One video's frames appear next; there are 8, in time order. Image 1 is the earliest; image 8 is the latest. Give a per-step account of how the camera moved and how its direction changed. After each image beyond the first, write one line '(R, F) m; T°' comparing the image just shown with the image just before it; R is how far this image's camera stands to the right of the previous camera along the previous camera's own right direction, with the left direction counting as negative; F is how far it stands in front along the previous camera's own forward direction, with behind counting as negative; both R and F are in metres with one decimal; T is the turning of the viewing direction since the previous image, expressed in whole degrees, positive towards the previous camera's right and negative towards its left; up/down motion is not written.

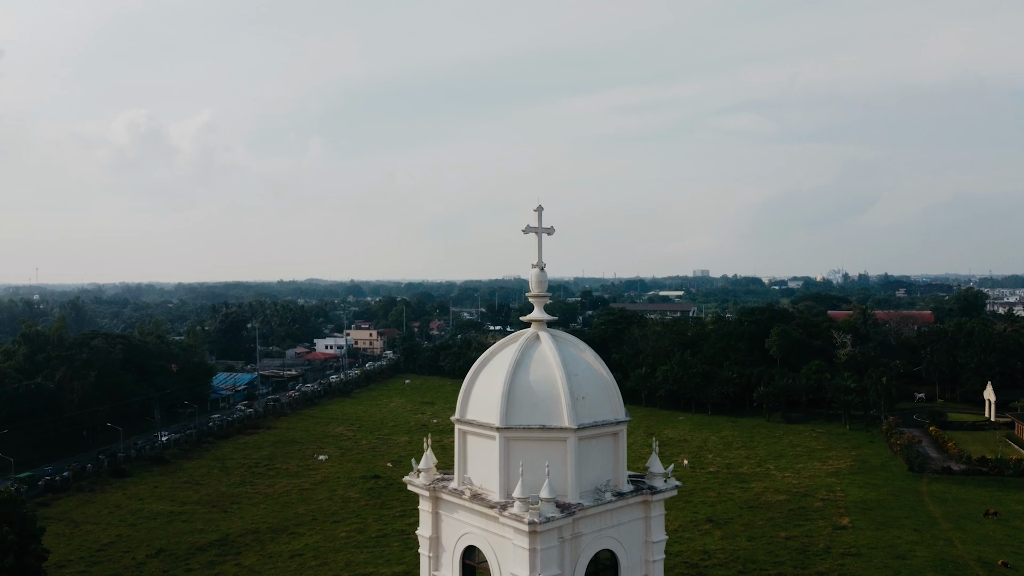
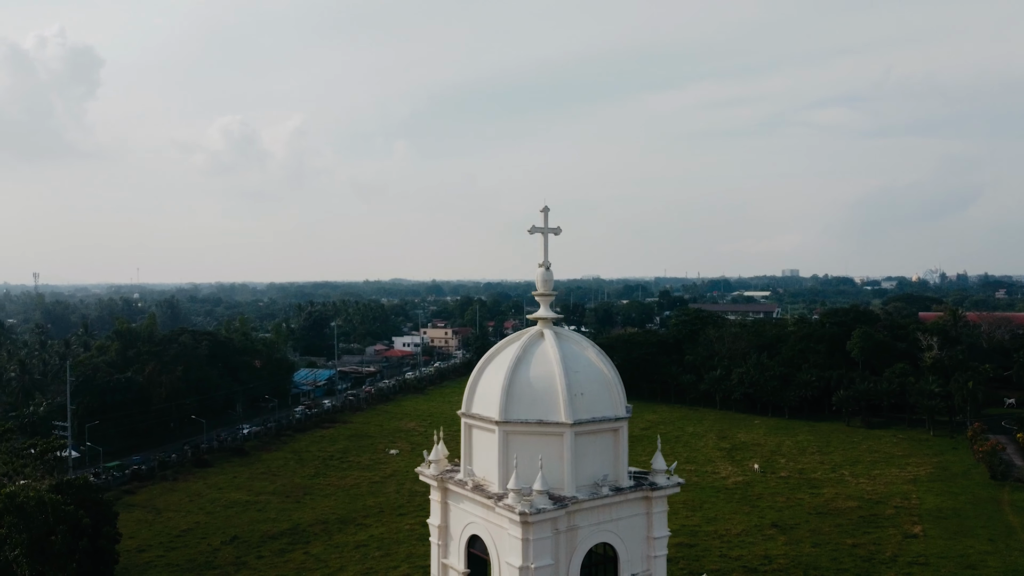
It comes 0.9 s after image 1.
(+0.8, -0.2) m; -6°
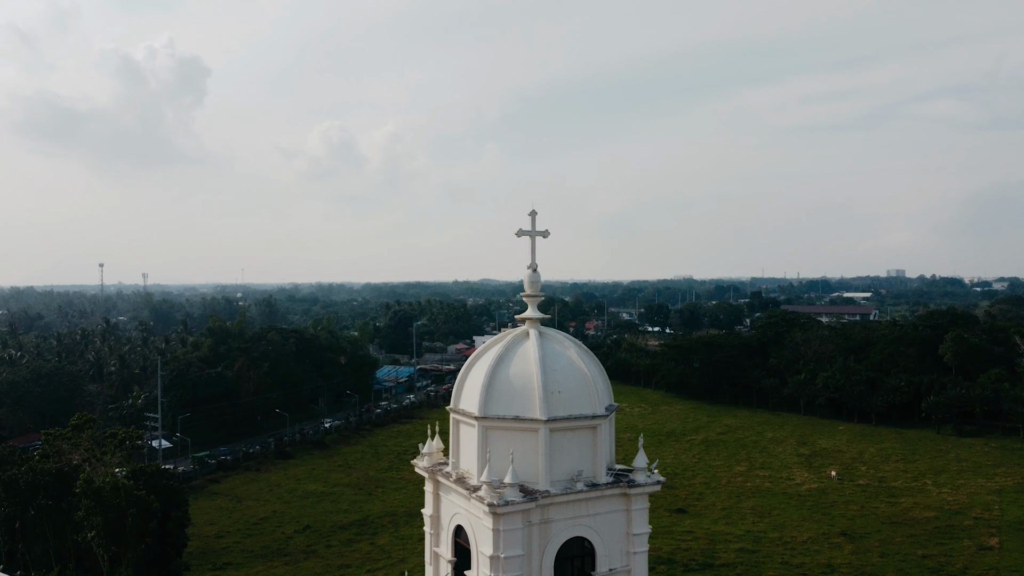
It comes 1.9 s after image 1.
(+1.1, -0.3) m; -6°
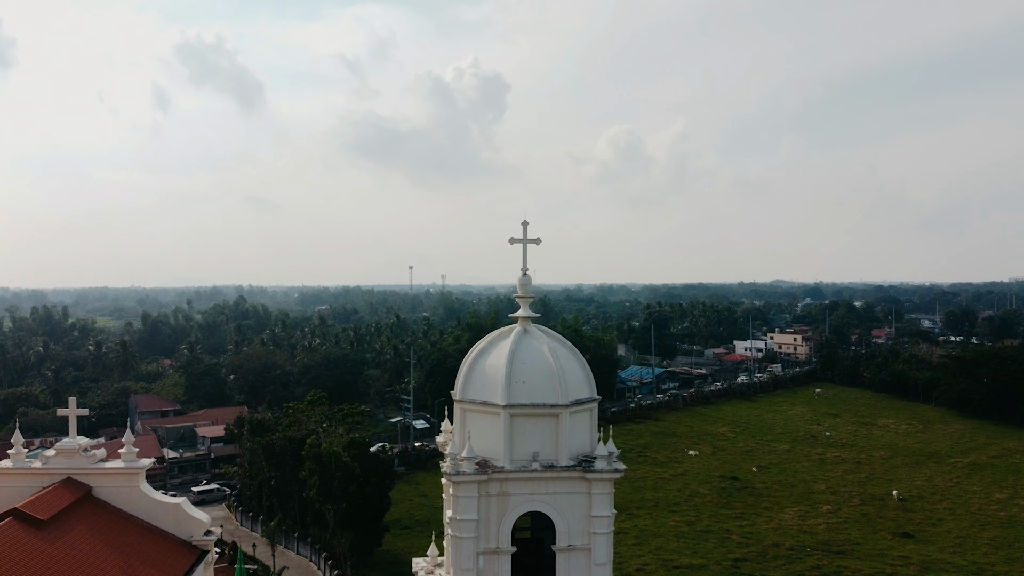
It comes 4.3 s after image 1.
(+3.6, -0.6) m; -20°
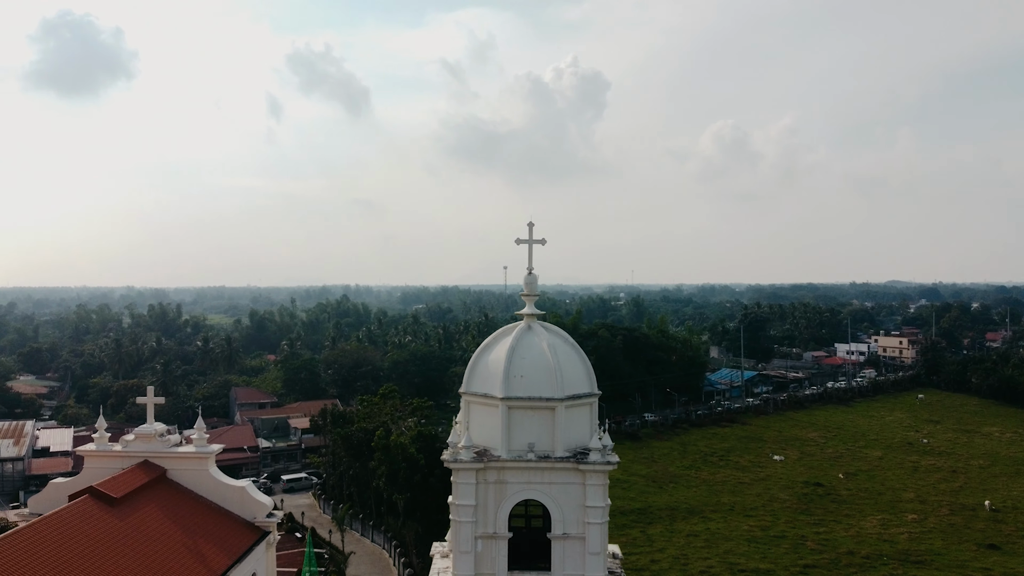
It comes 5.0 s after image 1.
(+1.2, -0.4) m; -7°
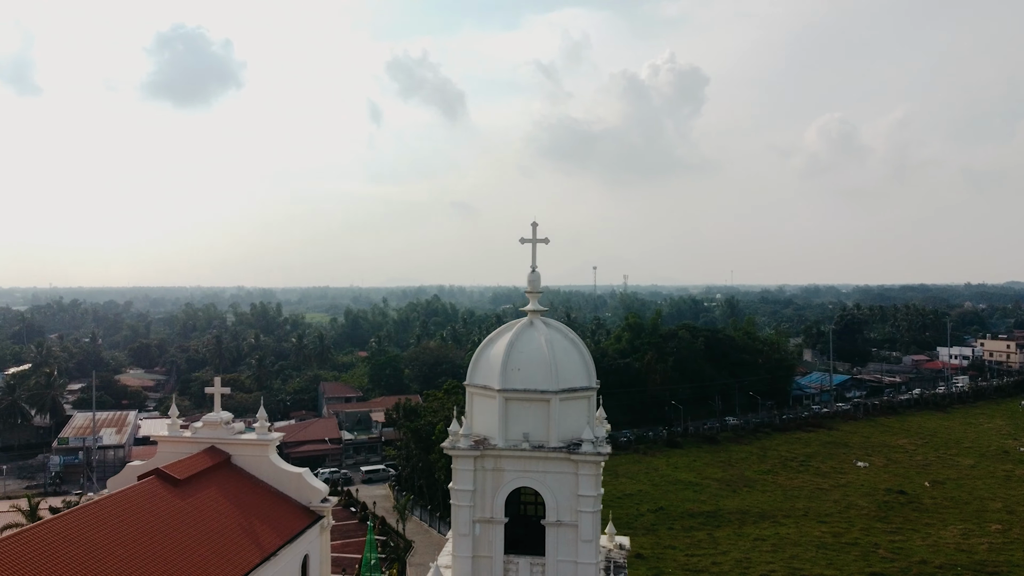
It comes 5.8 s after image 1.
(+1.3, -0.4) m; -7°
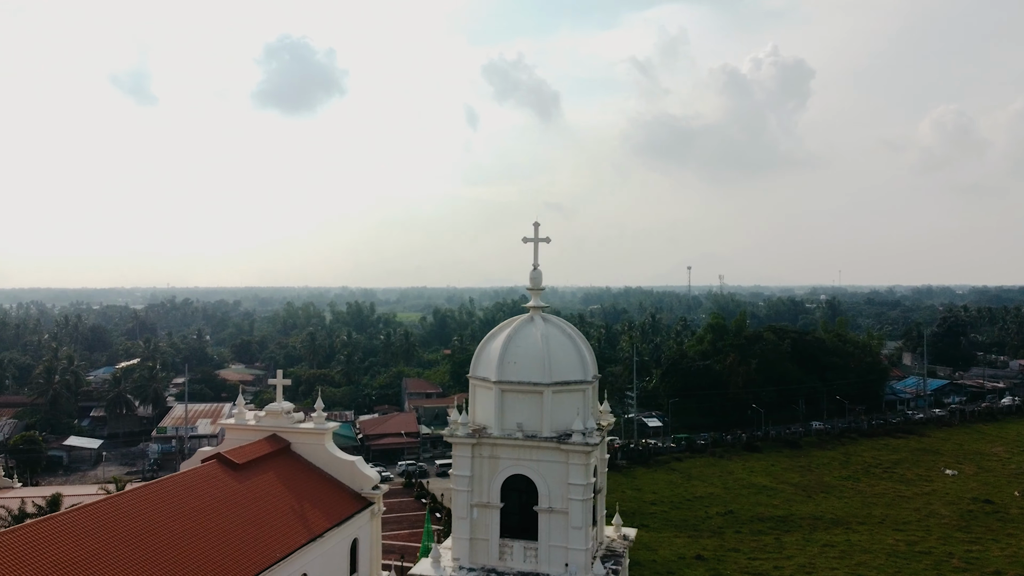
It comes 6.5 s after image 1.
(+1.4, -0.5) m; -7°
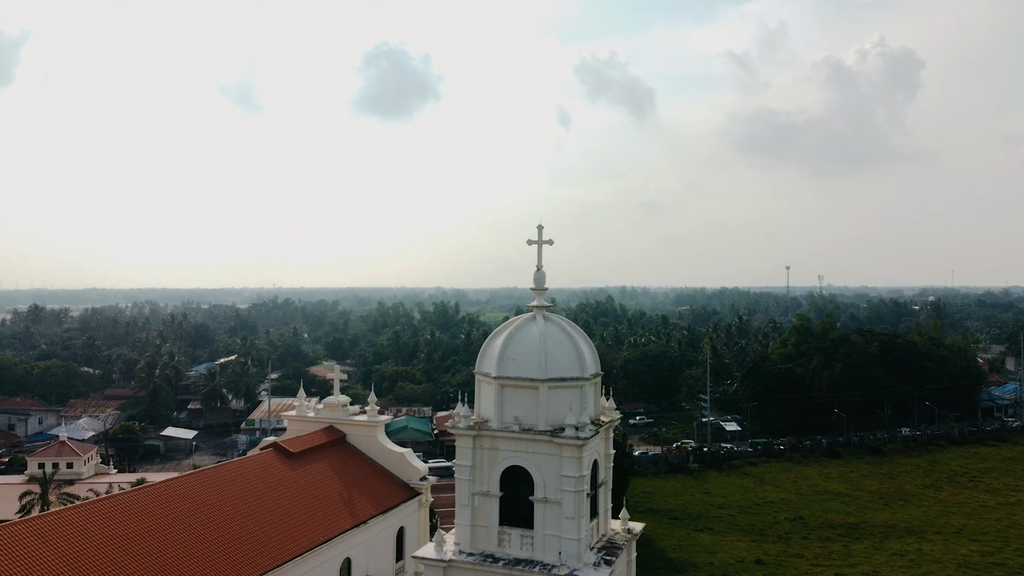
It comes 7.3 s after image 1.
(+1.4, -0.5) m; -7°
